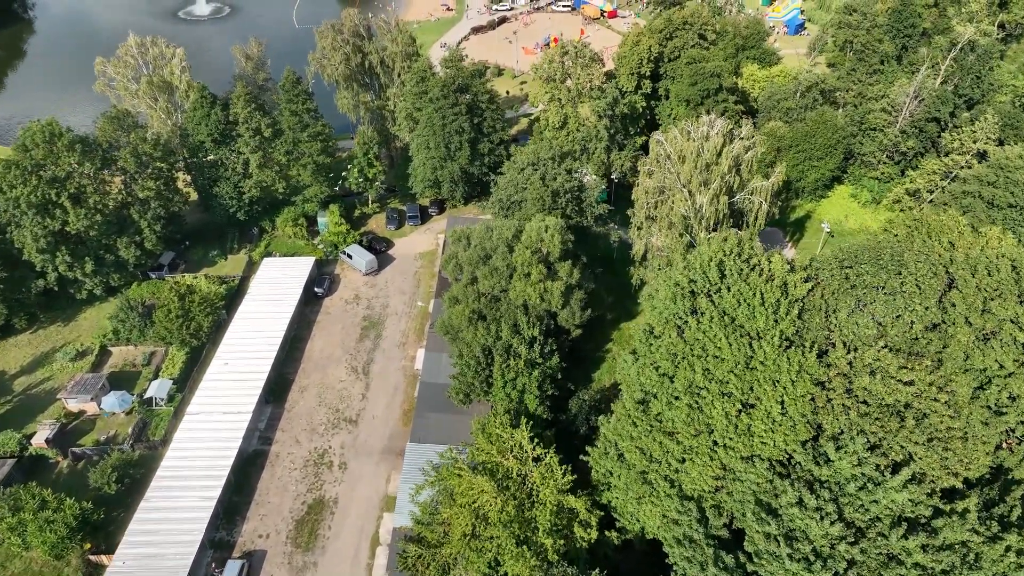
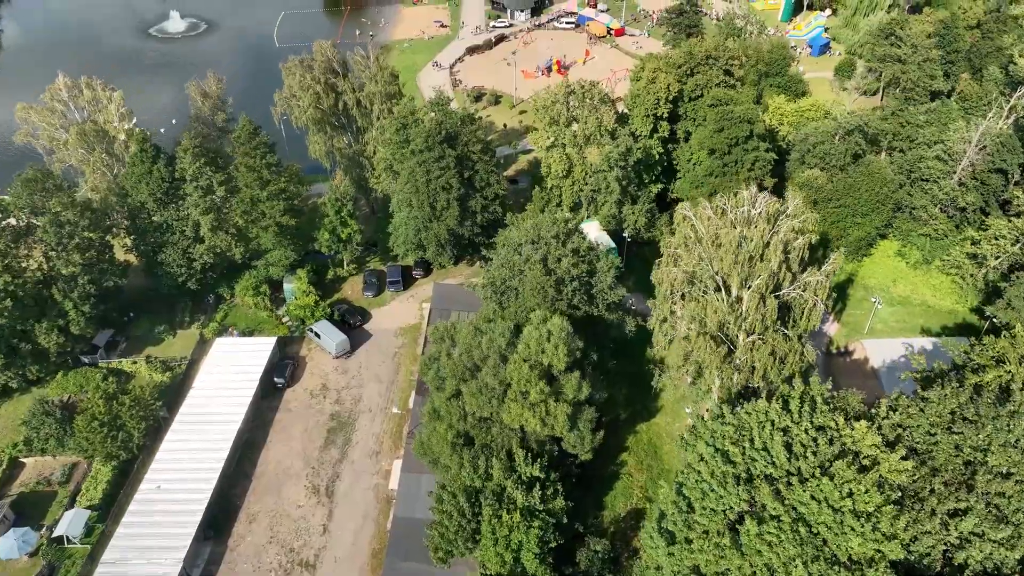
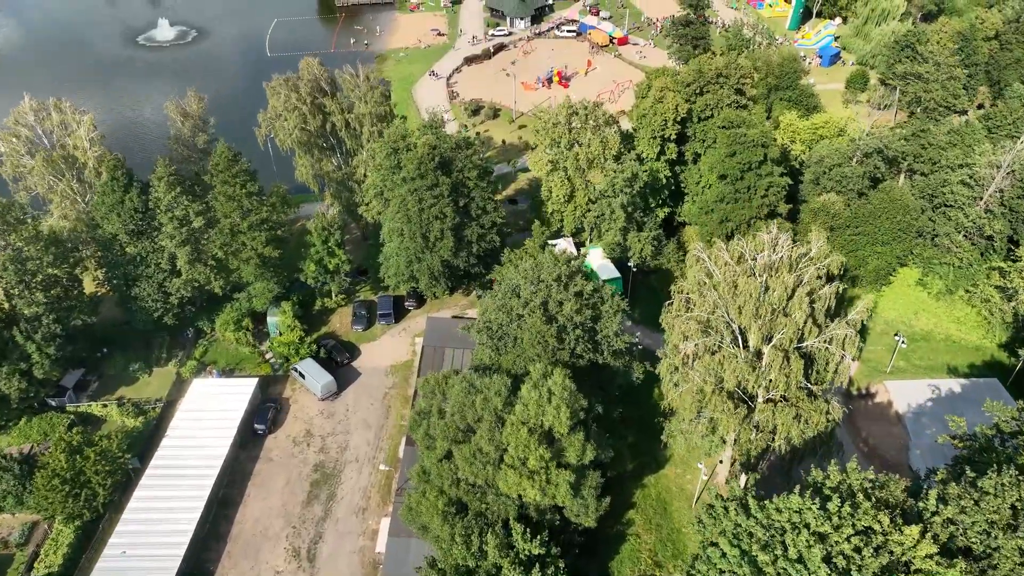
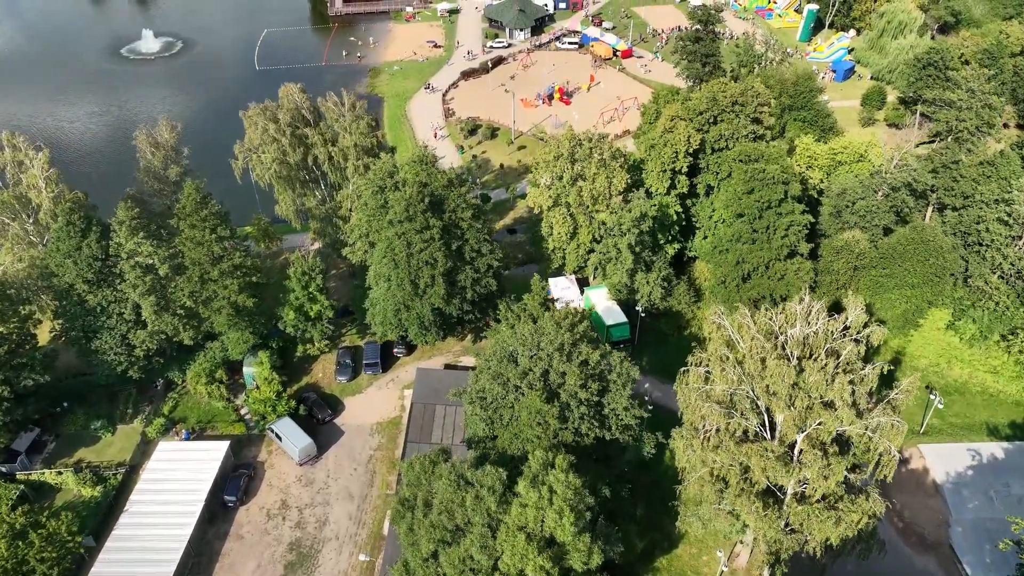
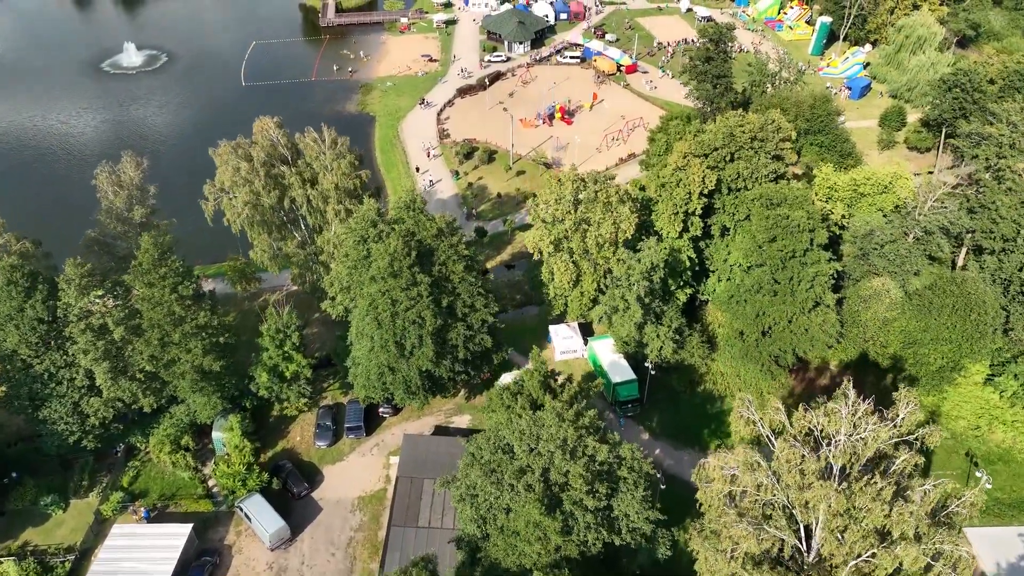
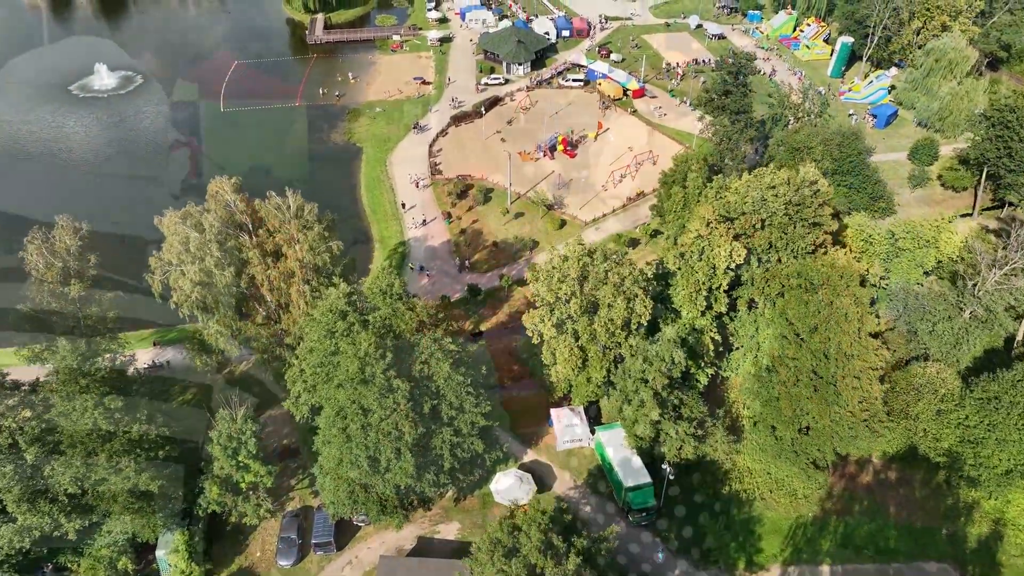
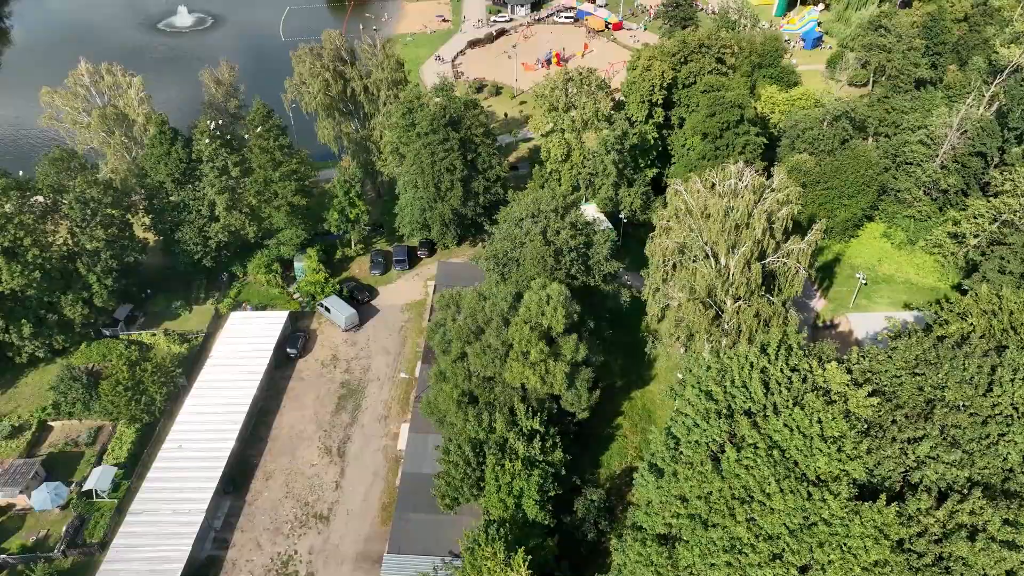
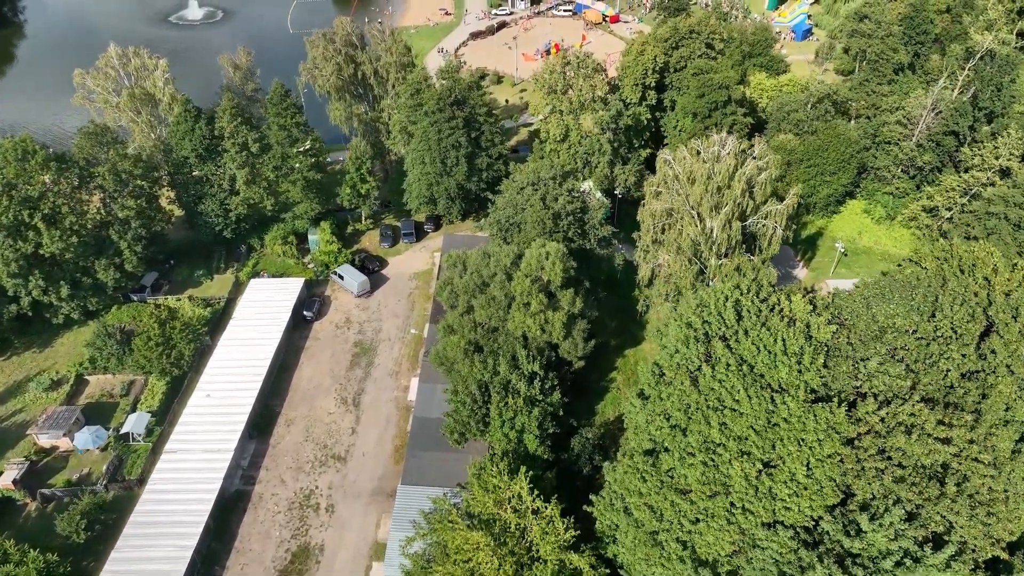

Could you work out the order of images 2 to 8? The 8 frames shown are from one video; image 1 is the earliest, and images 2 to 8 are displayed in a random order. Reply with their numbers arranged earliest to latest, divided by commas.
8, 7, 2, 3, 4, 5, 6
